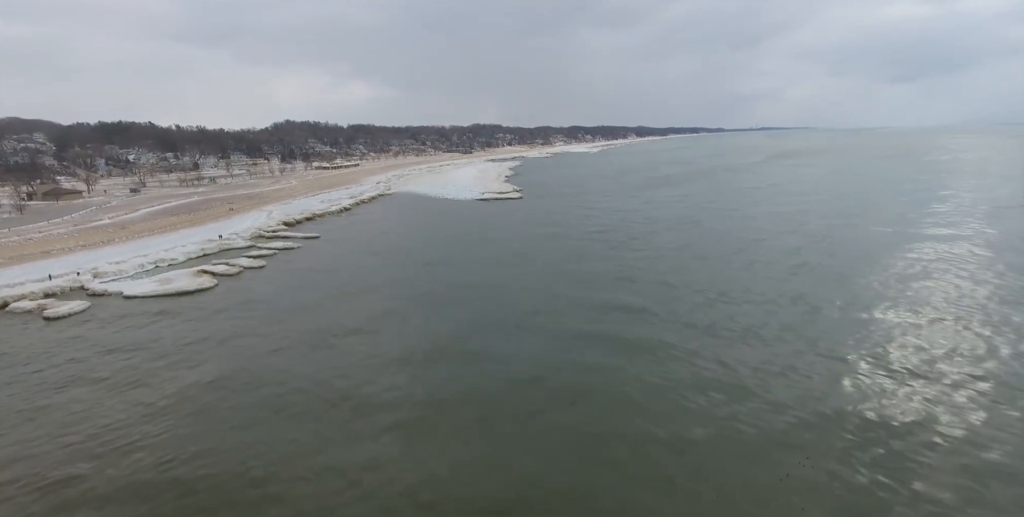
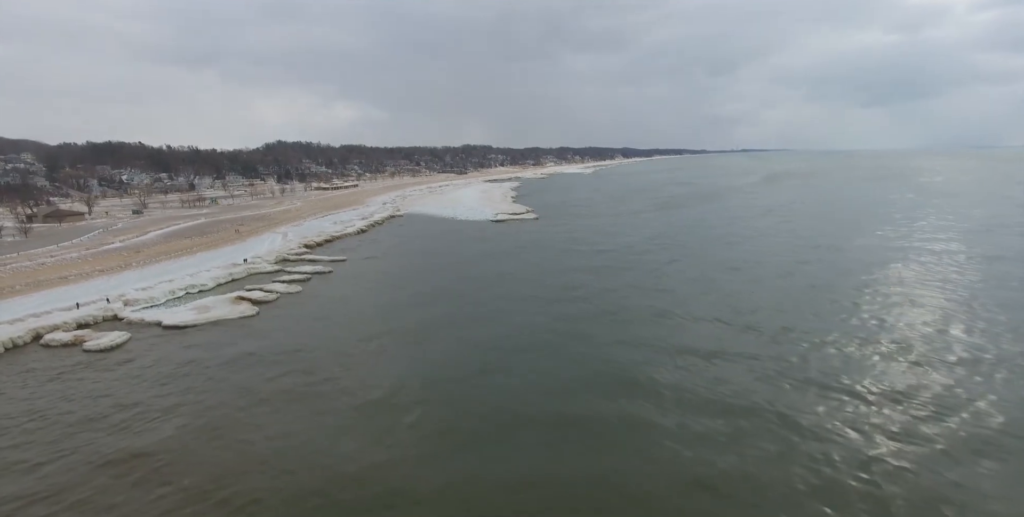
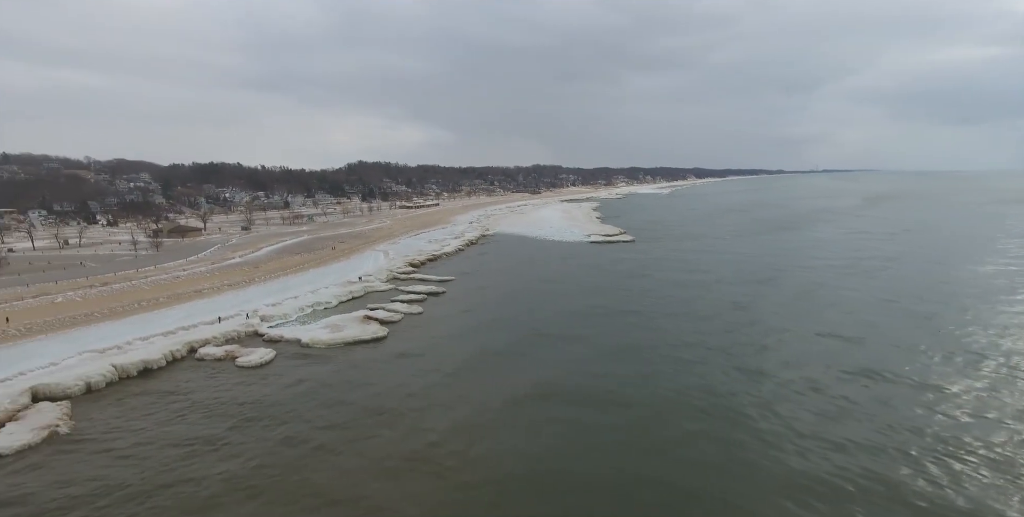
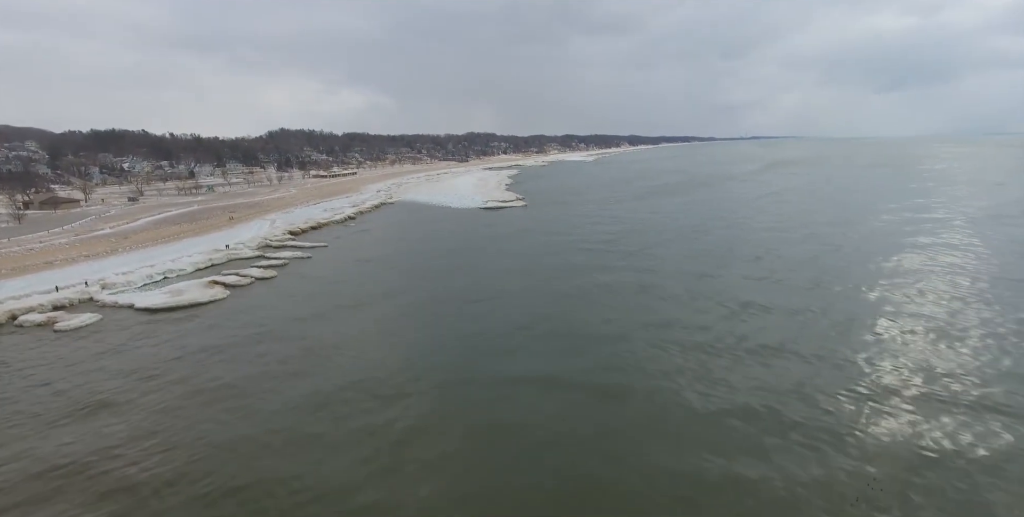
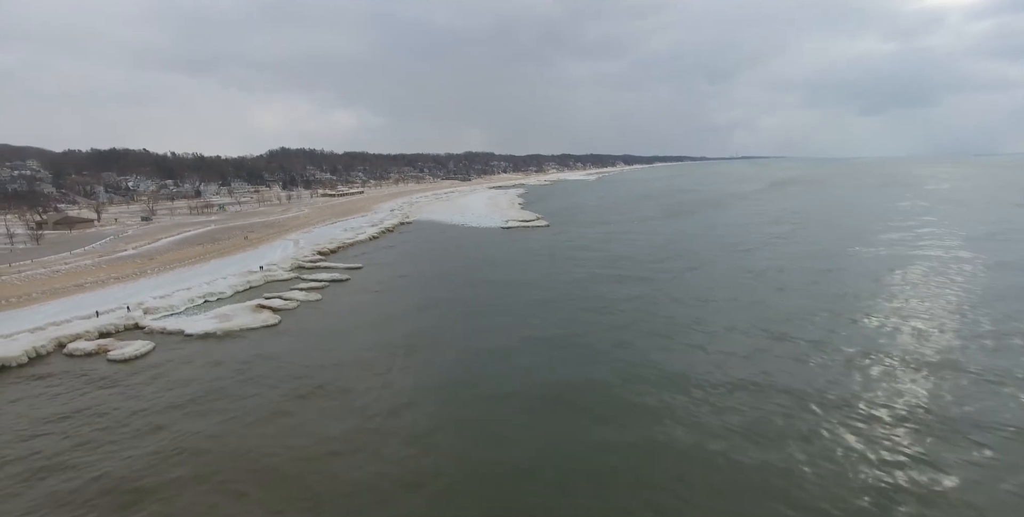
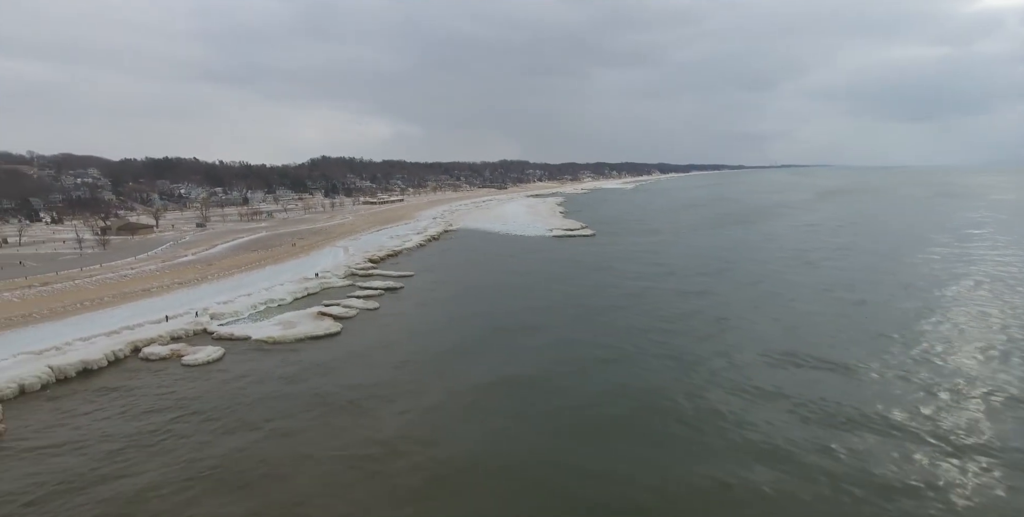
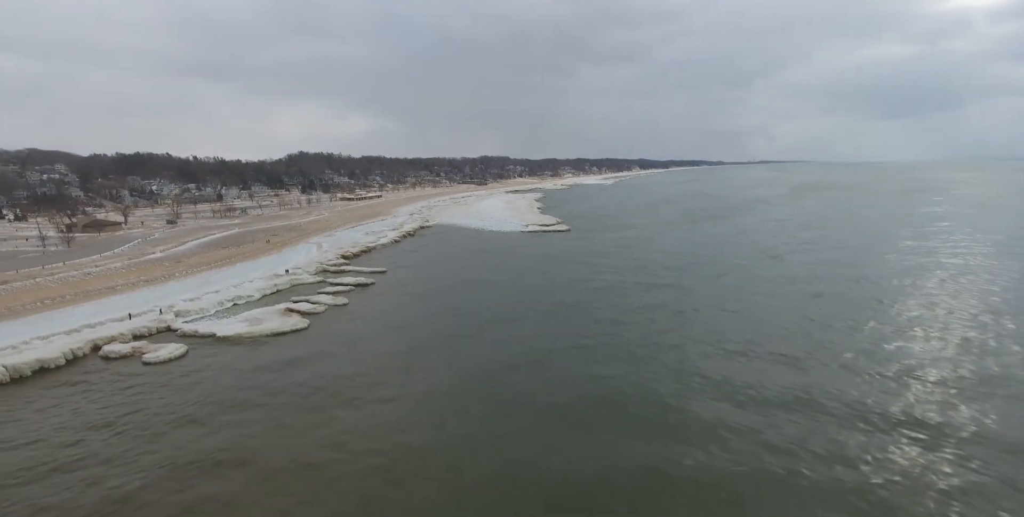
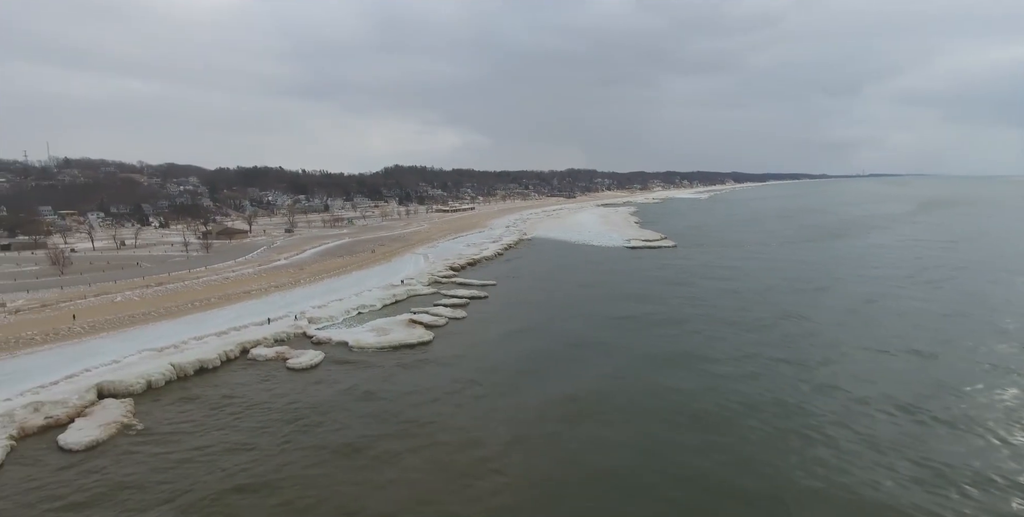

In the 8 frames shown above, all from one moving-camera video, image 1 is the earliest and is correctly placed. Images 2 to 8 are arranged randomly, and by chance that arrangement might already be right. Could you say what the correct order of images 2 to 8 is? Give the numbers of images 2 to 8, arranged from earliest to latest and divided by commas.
4, 2, 5, 7, 6, 3, 8
